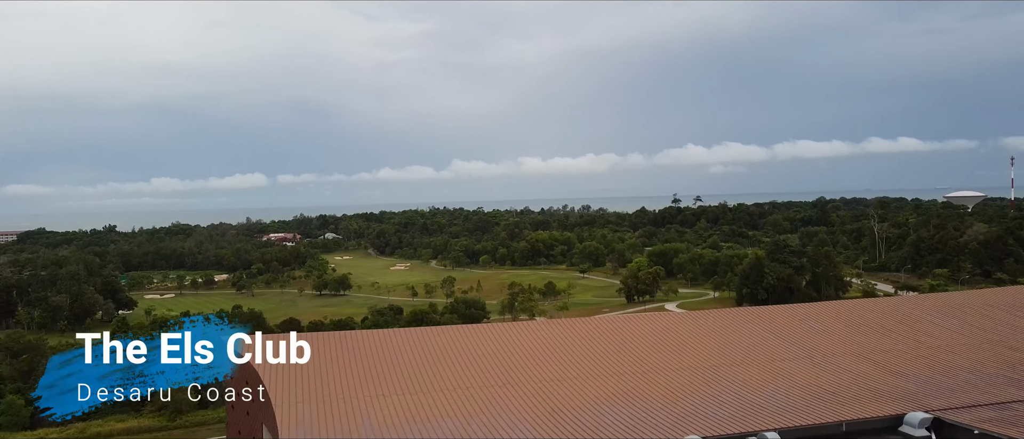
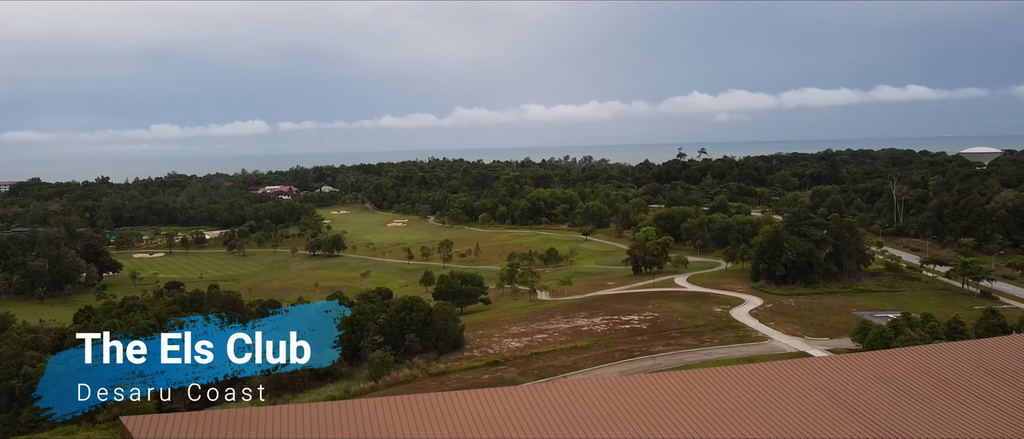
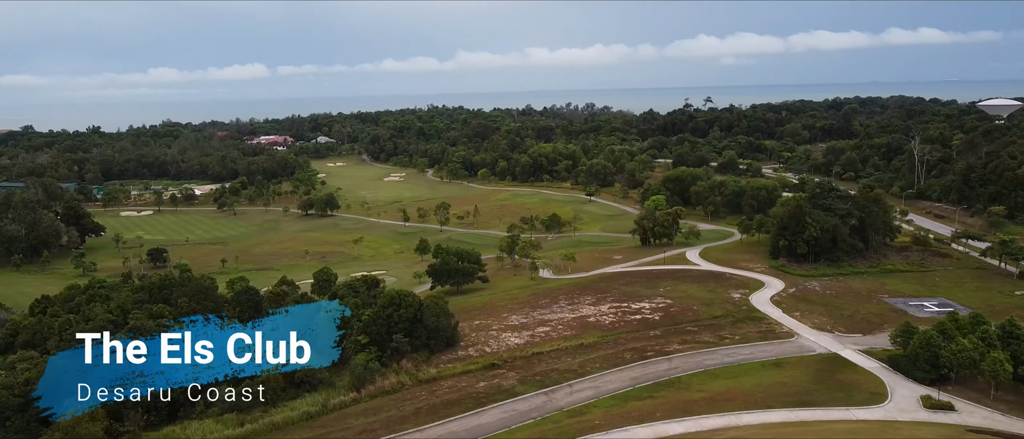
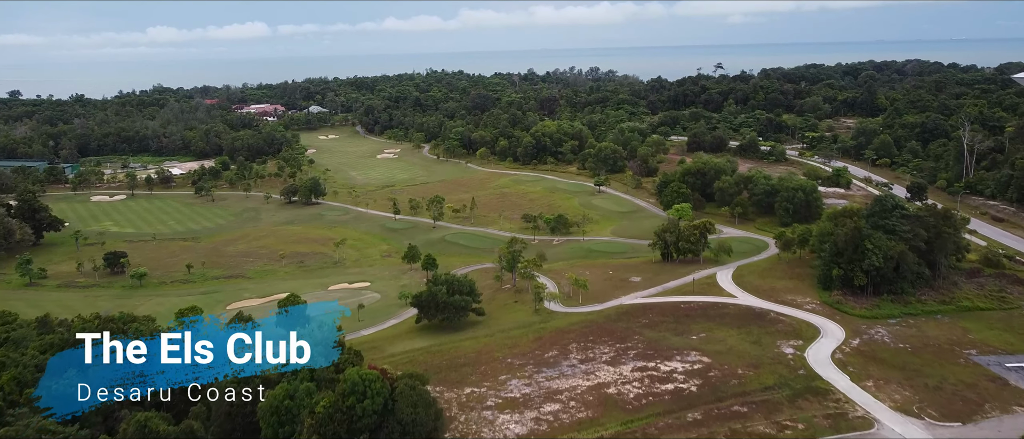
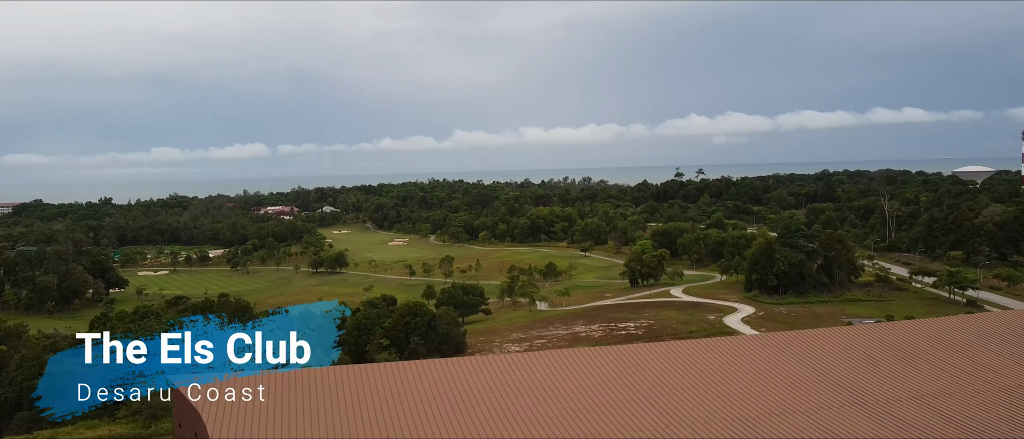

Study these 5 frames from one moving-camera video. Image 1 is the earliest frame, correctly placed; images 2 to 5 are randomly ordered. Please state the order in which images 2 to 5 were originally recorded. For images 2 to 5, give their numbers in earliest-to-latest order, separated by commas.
5, 2, 3, 4
